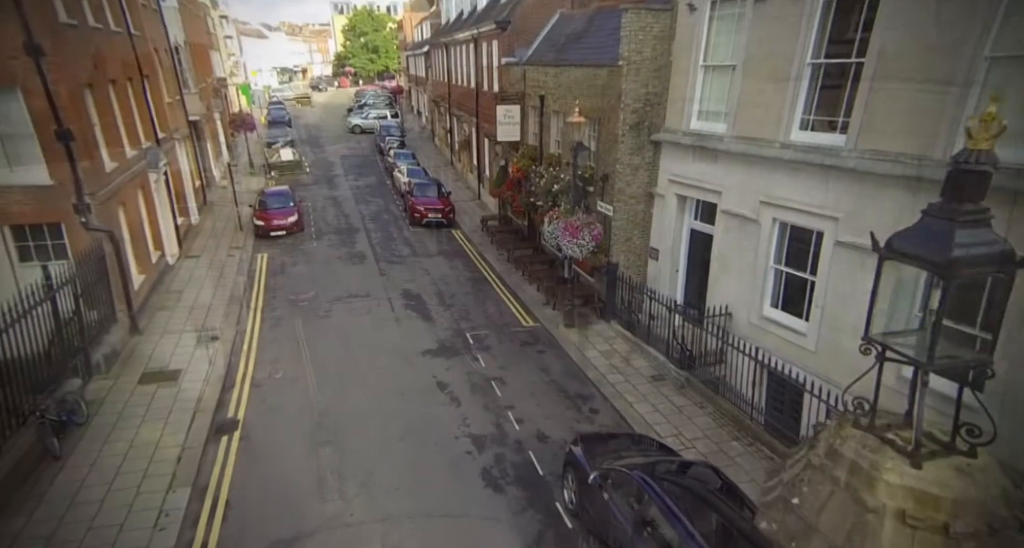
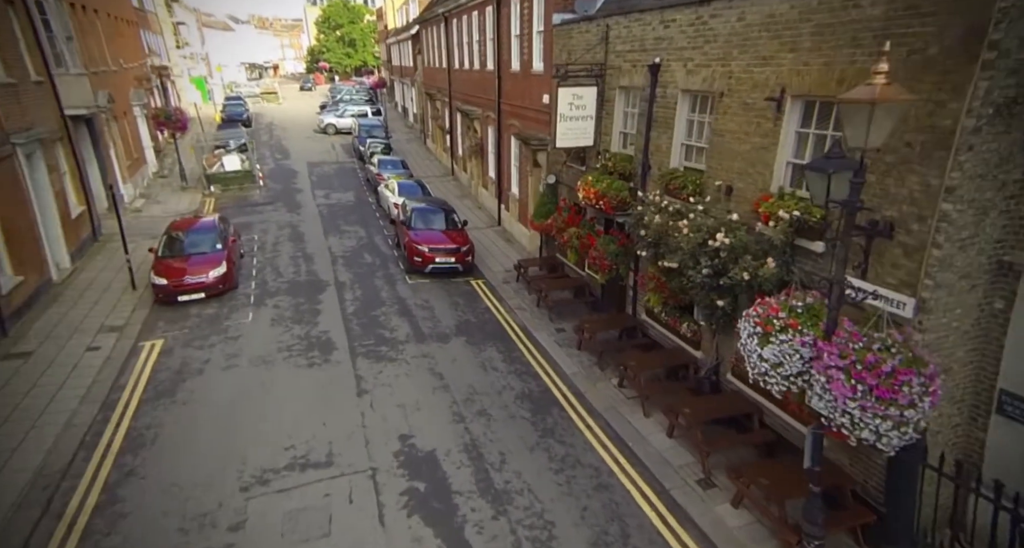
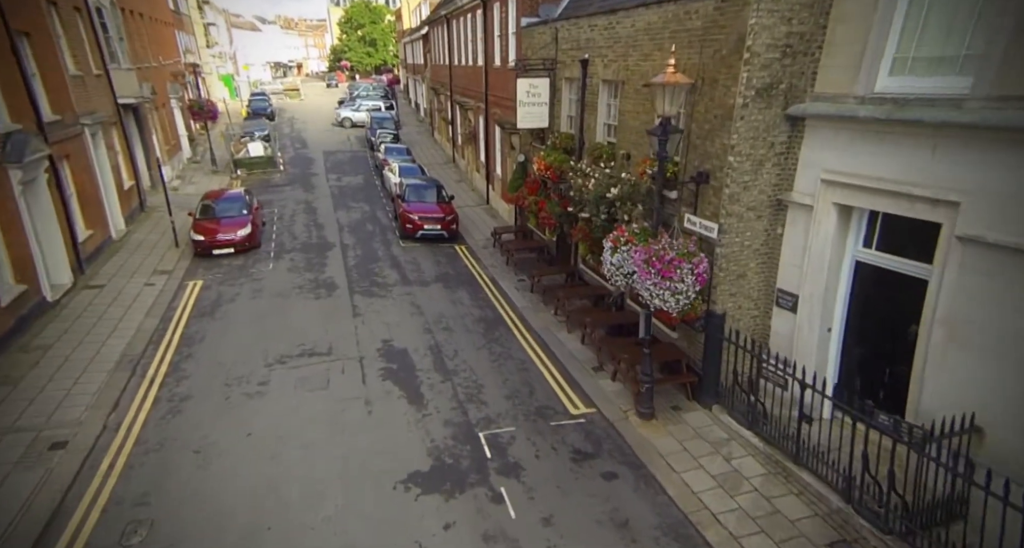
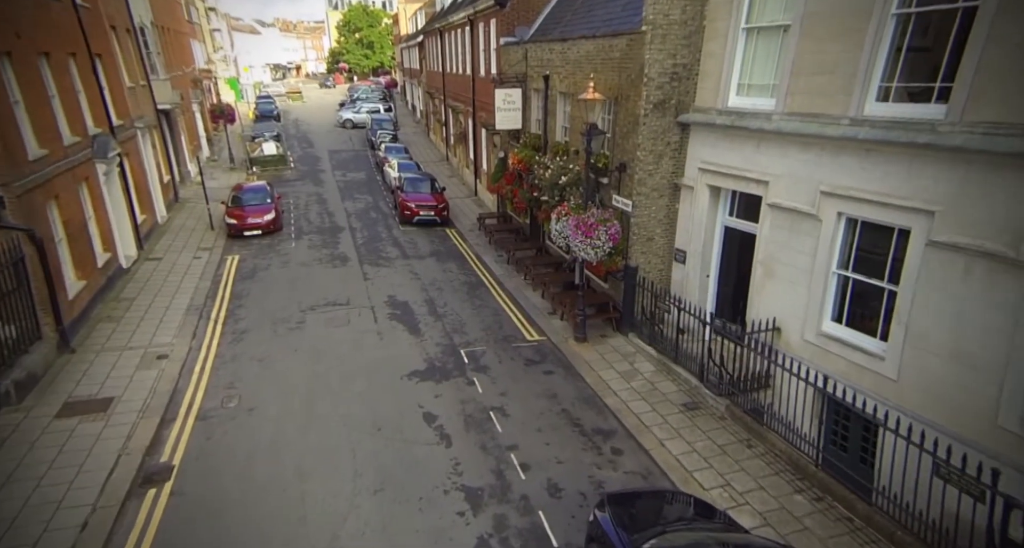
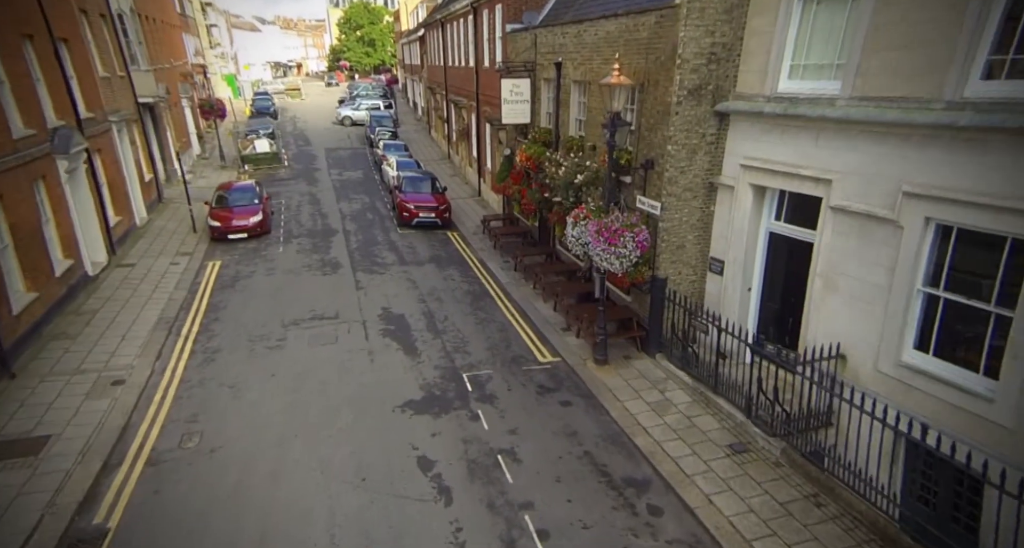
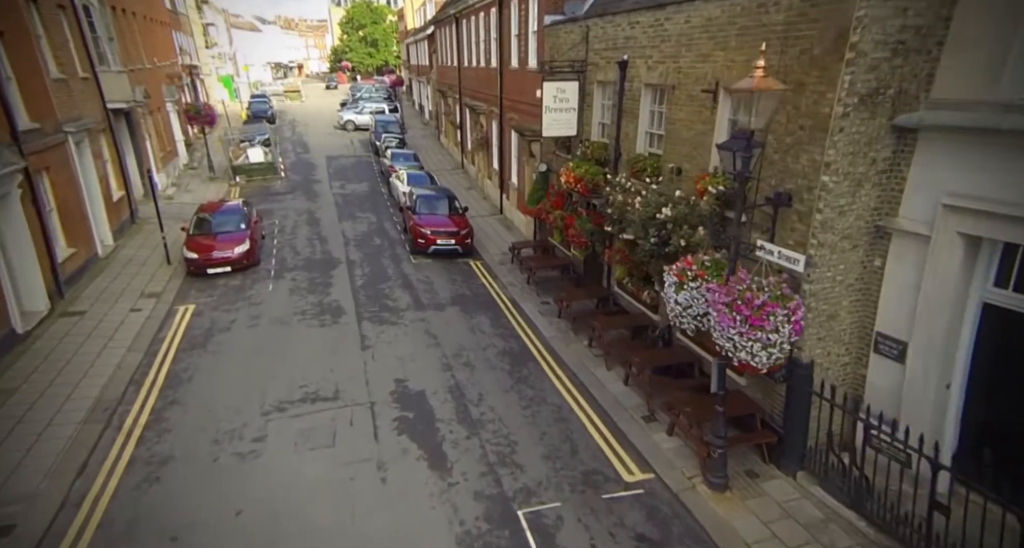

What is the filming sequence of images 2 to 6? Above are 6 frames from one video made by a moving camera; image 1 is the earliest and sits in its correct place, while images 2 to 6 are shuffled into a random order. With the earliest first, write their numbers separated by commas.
4, 5, 3, 6, 2
